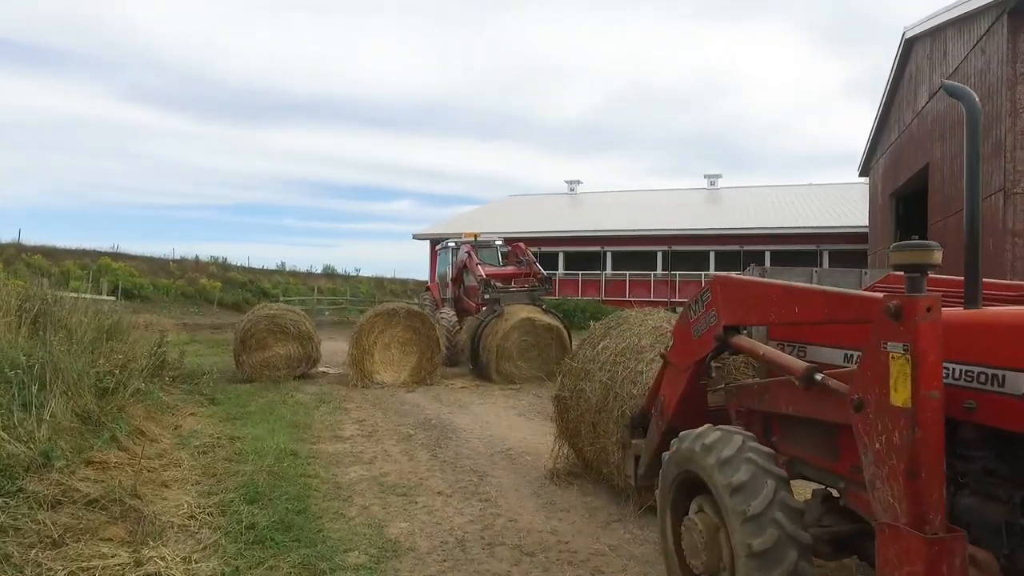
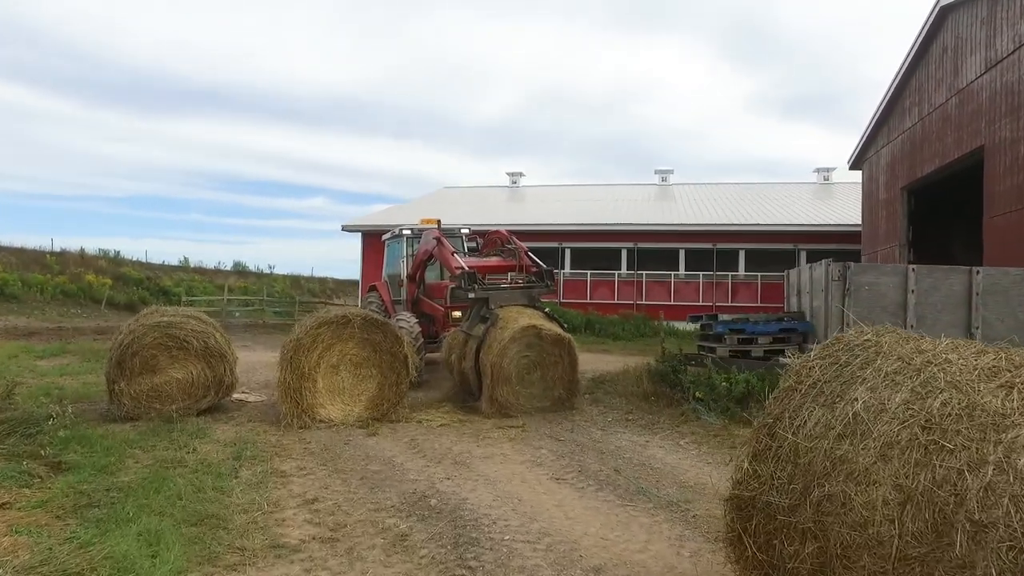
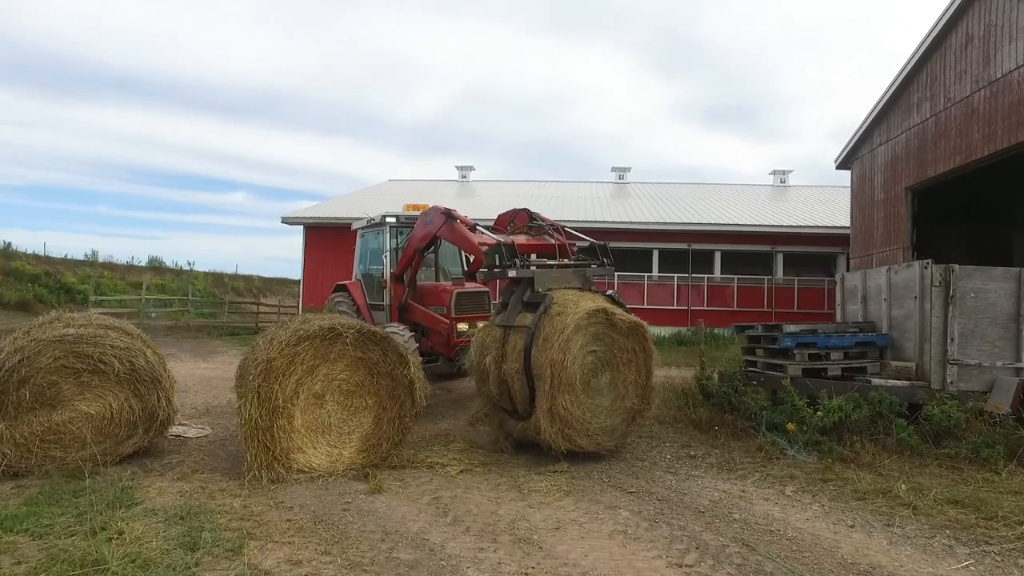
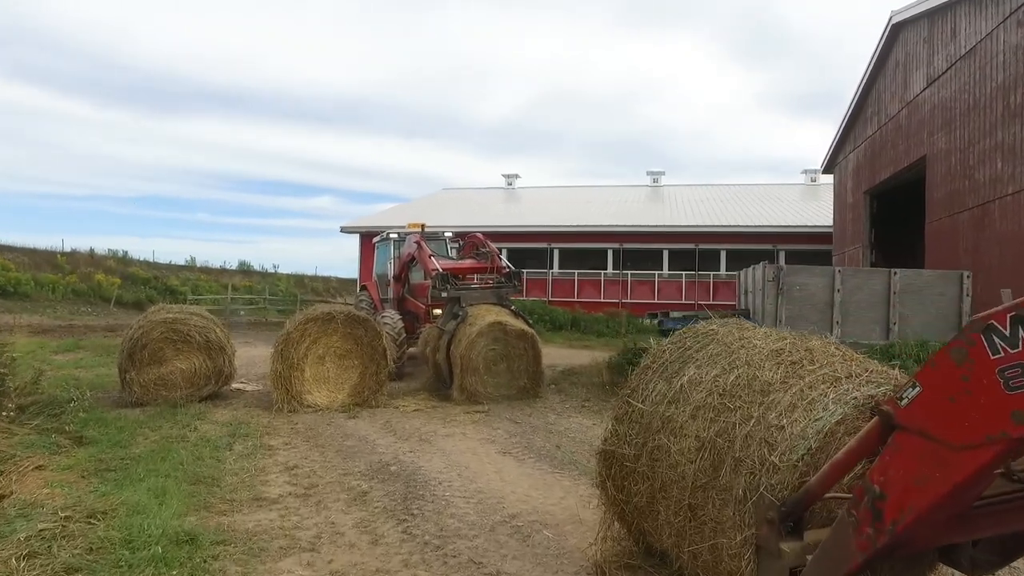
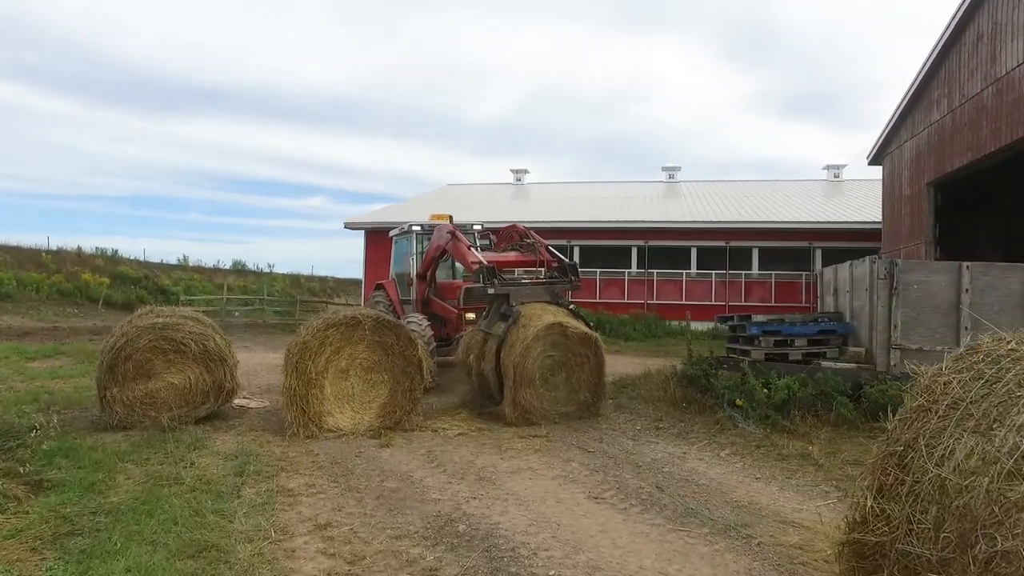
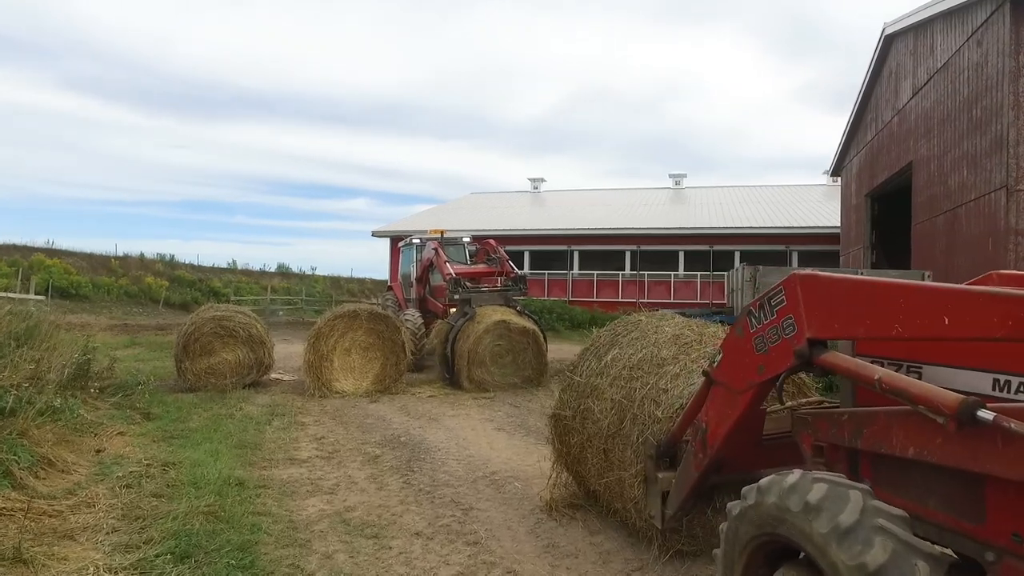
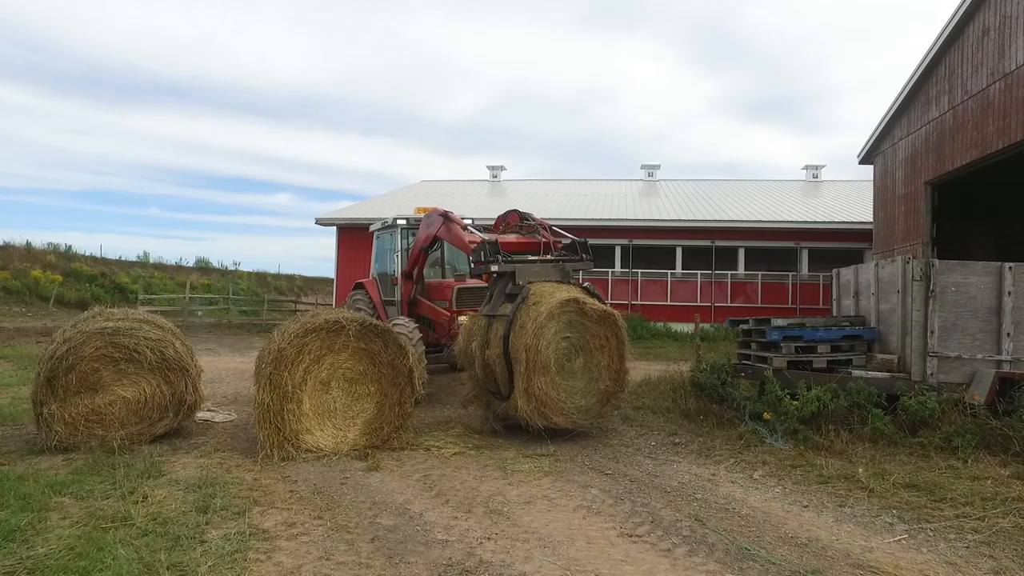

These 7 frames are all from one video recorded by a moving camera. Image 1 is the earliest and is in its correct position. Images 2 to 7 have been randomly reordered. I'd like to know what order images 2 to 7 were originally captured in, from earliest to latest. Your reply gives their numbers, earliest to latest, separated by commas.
6, 4, 2, 5, 7, 3
